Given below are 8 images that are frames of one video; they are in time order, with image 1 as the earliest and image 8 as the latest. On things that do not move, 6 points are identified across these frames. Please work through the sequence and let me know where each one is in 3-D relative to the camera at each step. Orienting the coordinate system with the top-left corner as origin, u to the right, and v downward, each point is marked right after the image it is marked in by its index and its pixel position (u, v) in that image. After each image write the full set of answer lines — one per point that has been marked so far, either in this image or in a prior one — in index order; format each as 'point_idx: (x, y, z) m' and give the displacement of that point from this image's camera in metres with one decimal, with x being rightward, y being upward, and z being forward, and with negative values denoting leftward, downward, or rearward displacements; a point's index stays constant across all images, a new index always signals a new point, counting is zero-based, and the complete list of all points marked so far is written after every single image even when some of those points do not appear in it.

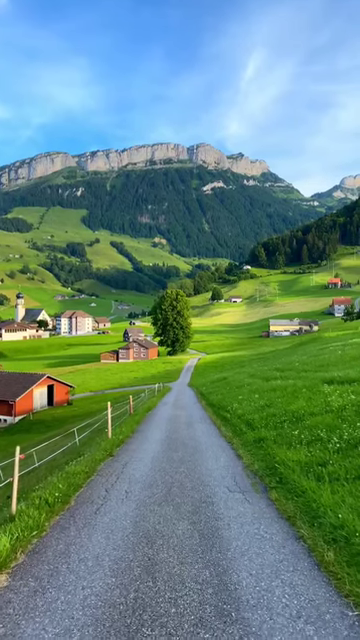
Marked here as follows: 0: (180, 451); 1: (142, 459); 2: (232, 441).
0: (-0.1, -4.7, +17.5) m
1: (-1.3, -4.5, +15.9) m
2: (+2.1, -4.8, +19.6) m
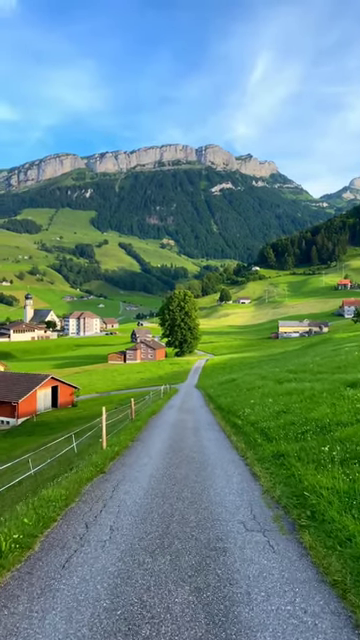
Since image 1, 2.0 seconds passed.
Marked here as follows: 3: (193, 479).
0: (+0.1, -4.5, +14.8) m
1: (-1.2, -4.3, +13.2) m
2: (+2.2, -4.6, +16.8) m
3: (+0.3, -4.3, +13.0) m
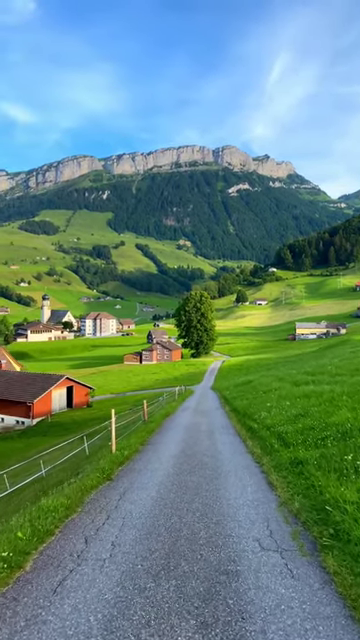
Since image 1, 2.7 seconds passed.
0: (+0.4, -4.4, +14.0) m
1: (-0.9, -4.2, +12.4) m
2: (+2.6, -4.5, +15.9) m
3: (+0.6, -4.2, +12.2) m
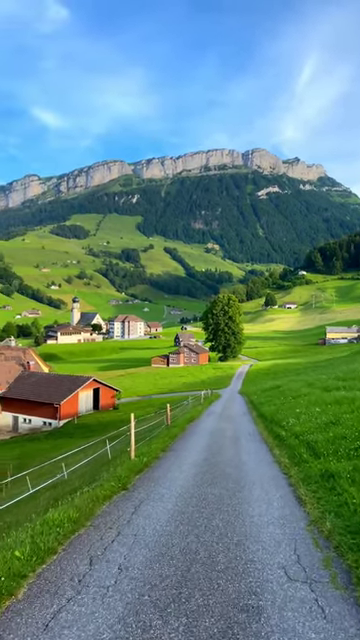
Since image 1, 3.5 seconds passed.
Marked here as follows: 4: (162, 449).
0: (+1.0, -4.4, +13.0) m
1: (-0.5, -4.2, +11.5) m
2: (+3.3, -4.6, +14.8) m
3: (+1.0, -4.2, +11.2) m
4: (-0.7, -5.0, +19.0) m
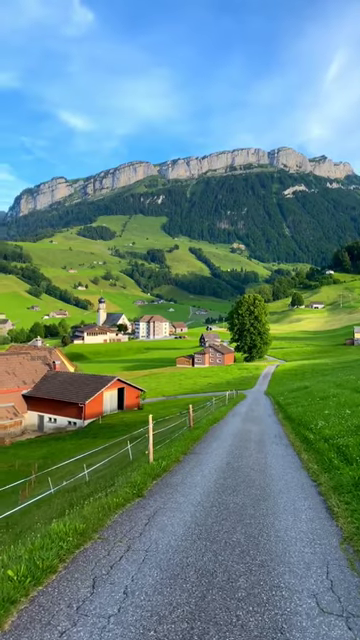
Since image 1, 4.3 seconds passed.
0: (+1.4, -4.3, +12.0) m
1: (0.0, -4.0, +10.6) m
2: (+3.8, -4.4, +13.7) m
3: (+1.4, -4.0, +10.2) m
4: (+0.1, -4.9, +18.0) m
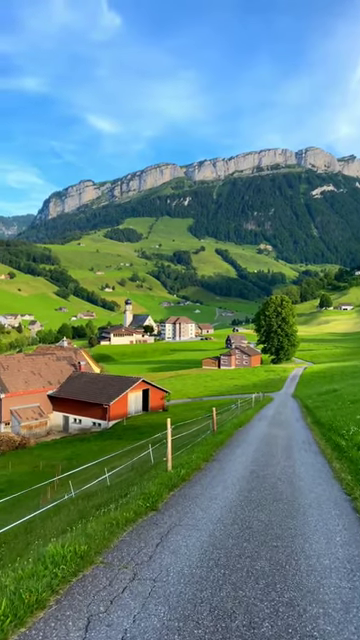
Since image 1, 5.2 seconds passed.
0: (+1.9, -4.2, +10.8) m
1: (+0.3, -3.9, +9.5) m
2: (+4.3, -4.3, +12.4) m
3: (+1.7, -3.9, +9.0) m
4: (+0.8, -4.8, +16.9) m
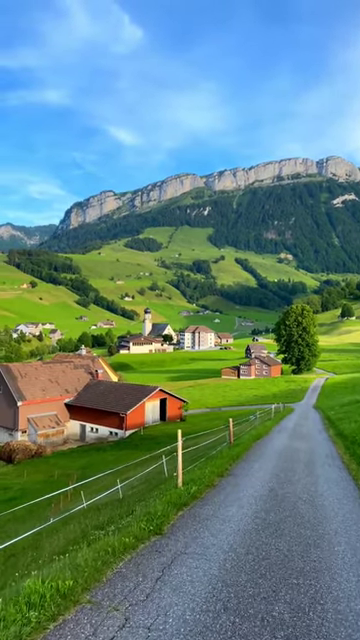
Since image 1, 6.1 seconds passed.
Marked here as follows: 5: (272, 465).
0: (+2.0, -4.2, +9.5) m
1: (+0.4, -3.9, +8.3) m
2: (+4.6, -4.4, +11.0) m
3: (+1.8, -3.9, +7.7) m
4: (+1.2, -4.9, +15.6) m
5: (+3.5, -5.6, +18.9) m
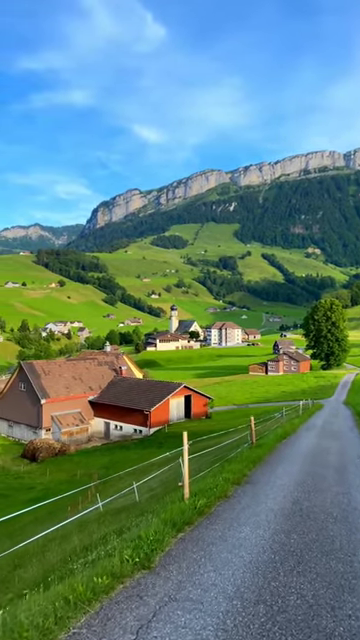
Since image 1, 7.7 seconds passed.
0: (+1.9, -3.8, +7.3) m
1: (+0.2, -3.5, +6.2) m
2: (+4.6, -3.9, +8.7) m
3: (+1.6, -3.5, +5.6) m
4: (+1.5, -4.5, +13.5) m
5: (+4.0, -5.1, +16.6) m
